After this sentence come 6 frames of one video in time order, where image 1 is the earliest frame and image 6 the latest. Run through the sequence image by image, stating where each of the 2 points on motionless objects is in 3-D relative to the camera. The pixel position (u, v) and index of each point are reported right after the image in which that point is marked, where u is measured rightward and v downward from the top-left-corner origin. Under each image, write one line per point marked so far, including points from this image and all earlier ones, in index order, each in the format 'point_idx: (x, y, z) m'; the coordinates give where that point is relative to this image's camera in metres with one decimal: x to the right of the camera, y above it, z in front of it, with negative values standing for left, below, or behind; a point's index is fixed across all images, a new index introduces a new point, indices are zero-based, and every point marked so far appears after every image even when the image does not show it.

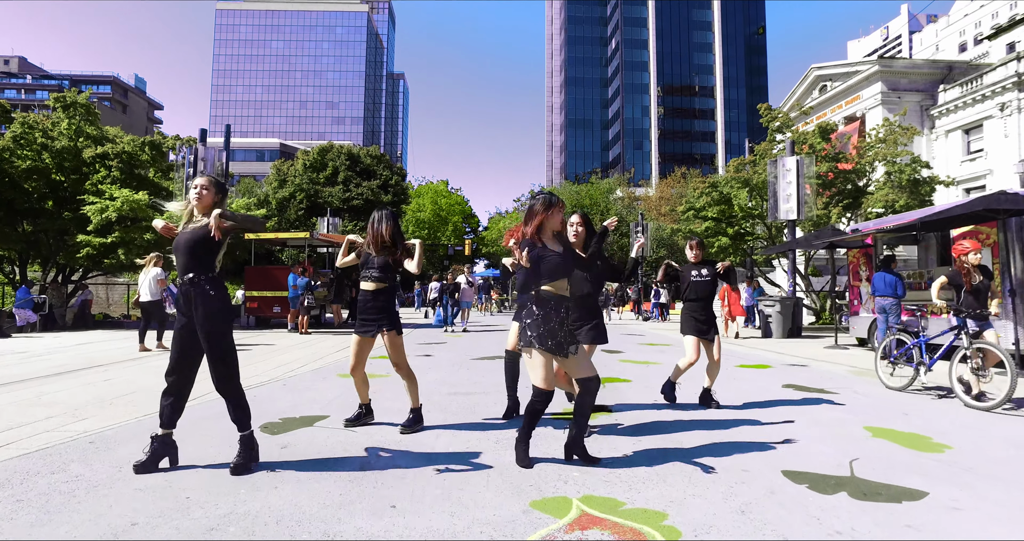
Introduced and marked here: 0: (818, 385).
0: (+3.8, -1.4, +7.4) m
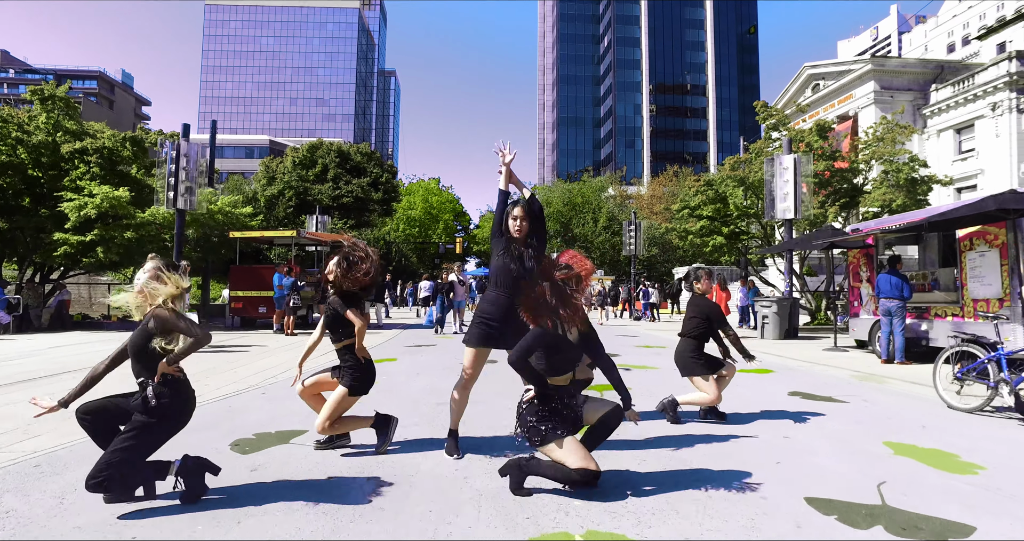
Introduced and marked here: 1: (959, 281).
0: (+3.7, -1.5, +7.1) m
1: (+7.1, -0.2, +9.4) m
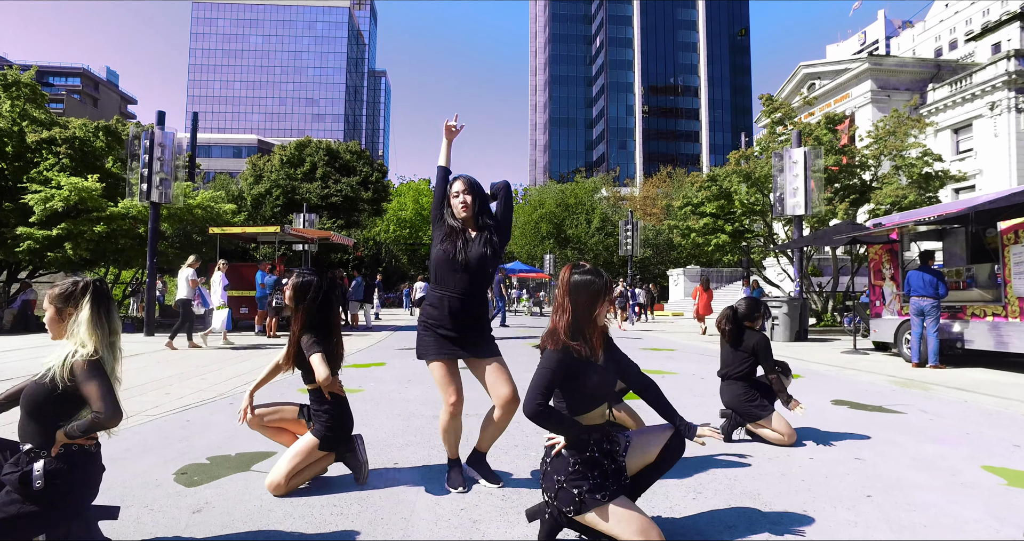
0: (+3.8, -1.4, +6.2) m
1: (+7.2, -0.1, +8.6) m
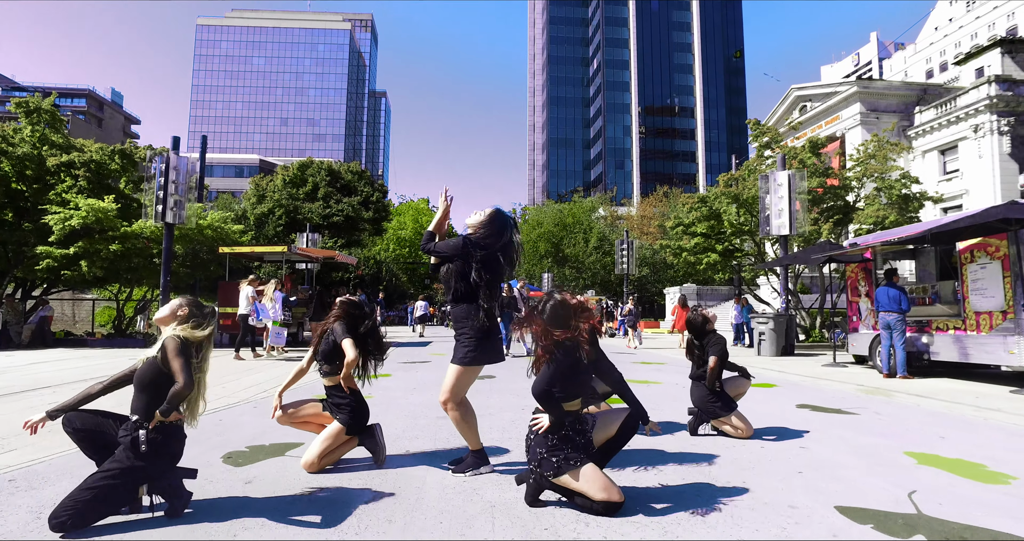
0: (+3.8, -1.6, +6.9) m
1: (+7.1, -0.4, +9.3) m
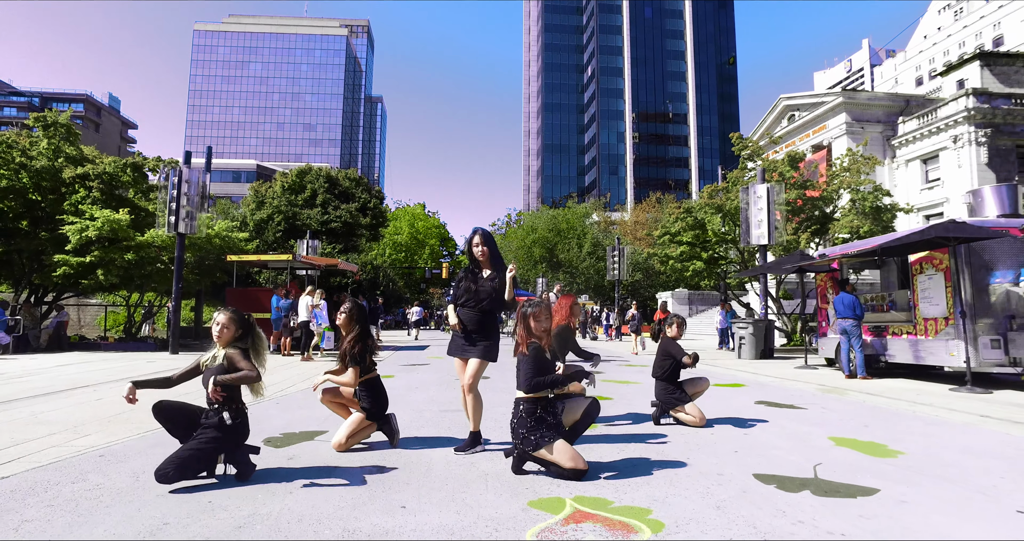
0: (+3.7, -1.7, +7.8) m
1: (+7.0, -0.5, +10.3) m
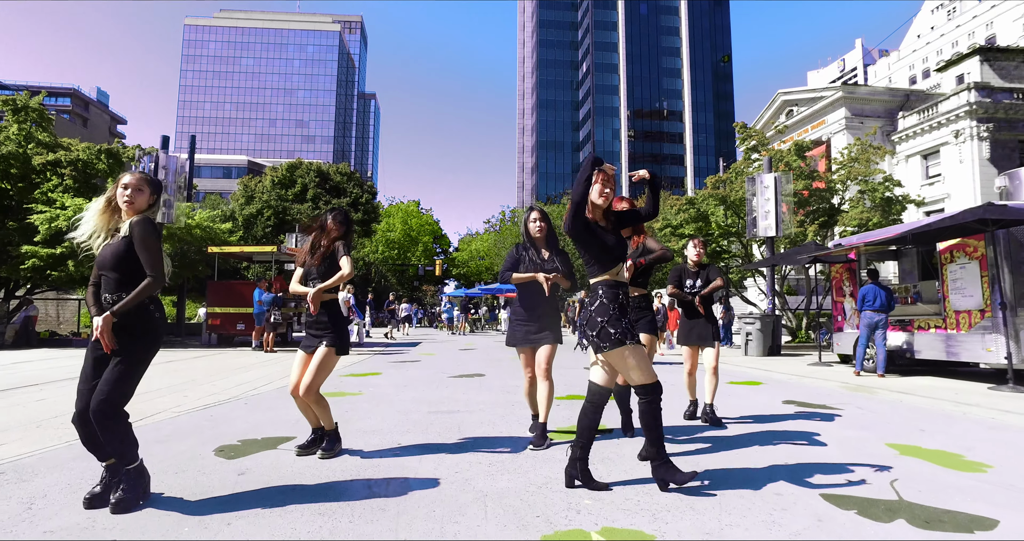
0: (+3.6, -1.6, +7.0) m
1: (+7.0, -0.4, +9.5) m
